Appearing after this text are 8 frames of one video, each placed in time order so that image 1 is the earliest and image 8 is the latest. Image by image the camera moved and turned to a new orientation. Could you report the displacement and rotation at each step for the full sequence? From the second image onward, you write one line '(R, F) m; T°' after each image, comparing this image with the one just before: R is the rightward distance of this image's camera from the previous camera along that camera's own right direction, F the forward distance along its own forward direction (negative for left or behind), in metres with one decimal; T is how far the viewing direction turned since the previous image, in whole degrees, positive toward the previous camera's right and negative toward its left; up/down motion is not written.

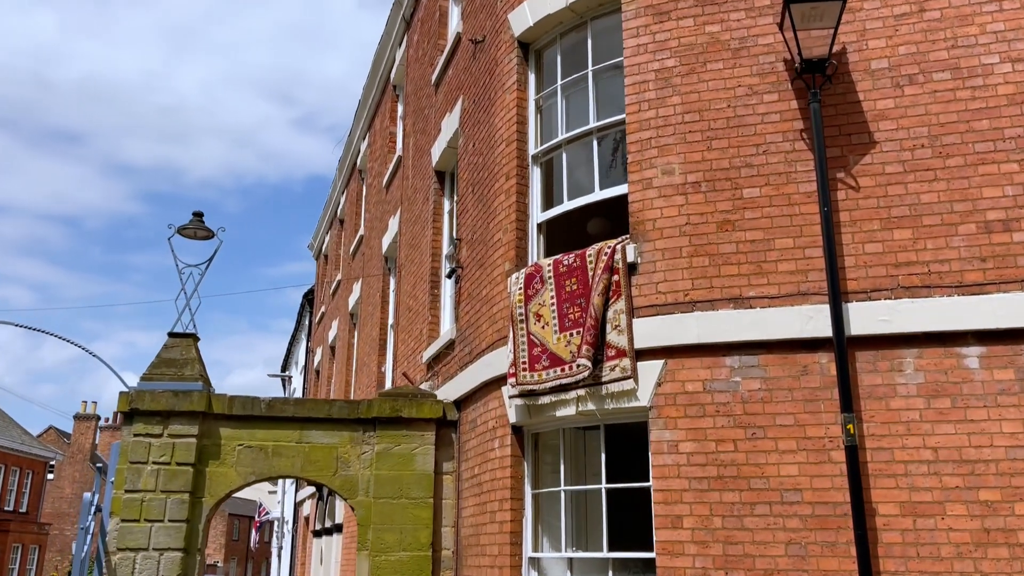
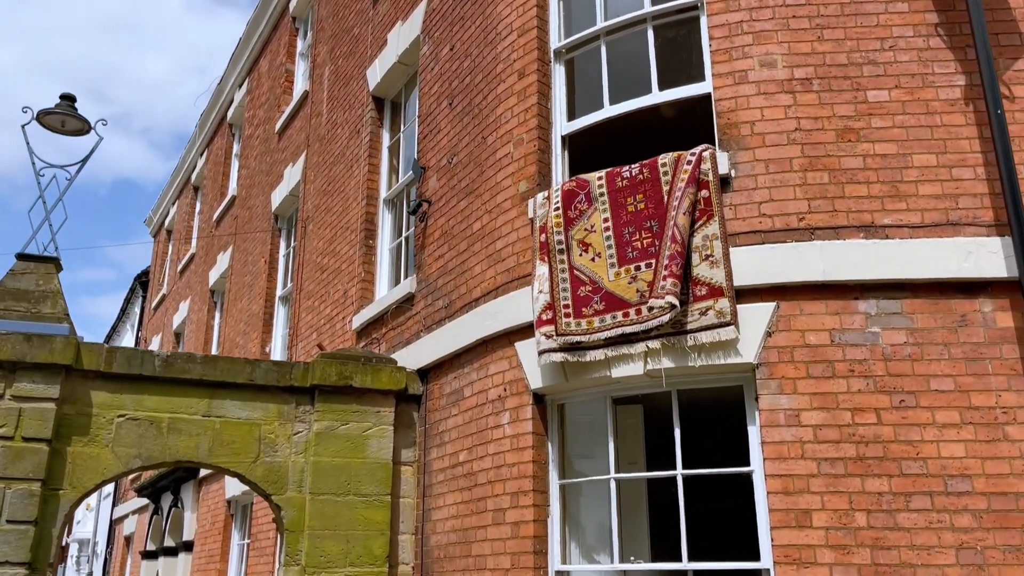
(-1.1, +1.8) m; +12°
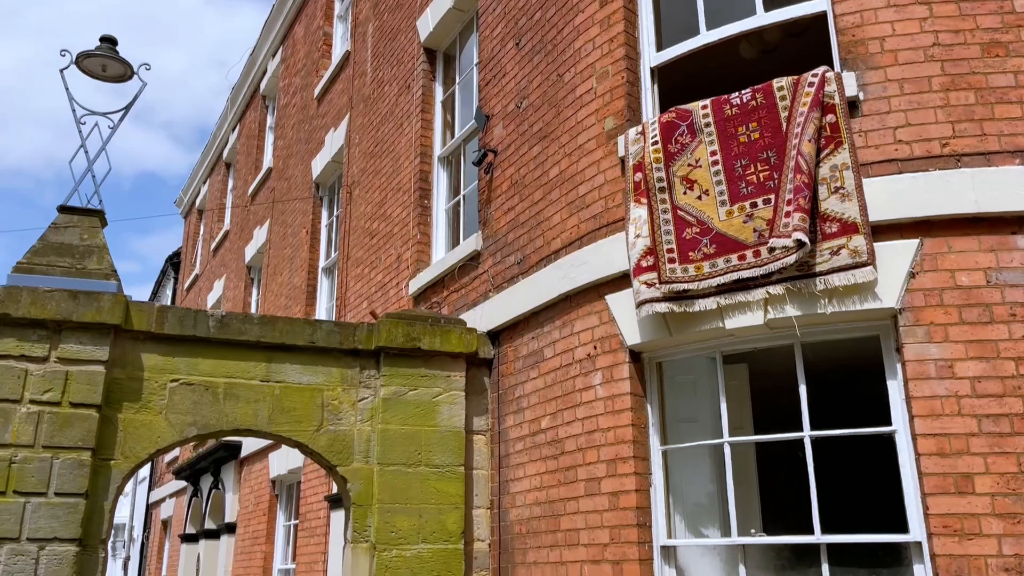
(-0.4, +0.5) m; -2°
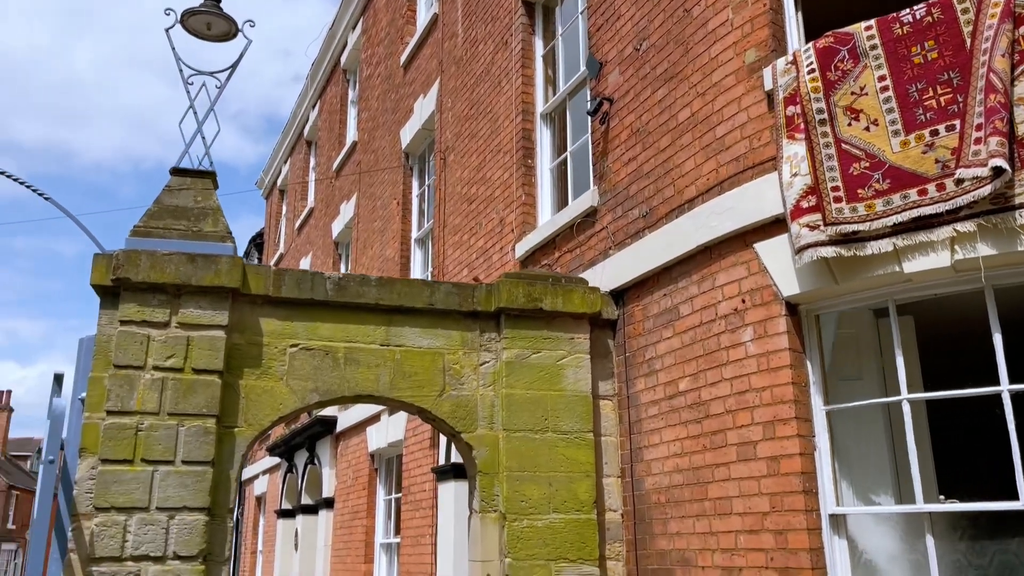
(-0.3, +0.3) m; -5°
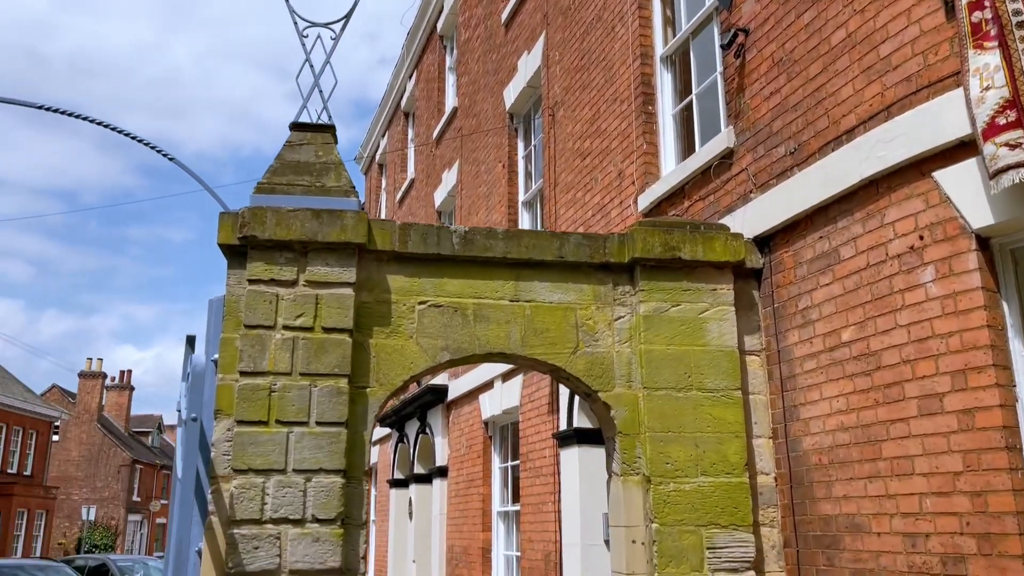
(-0.2, +0.3) m; -6°
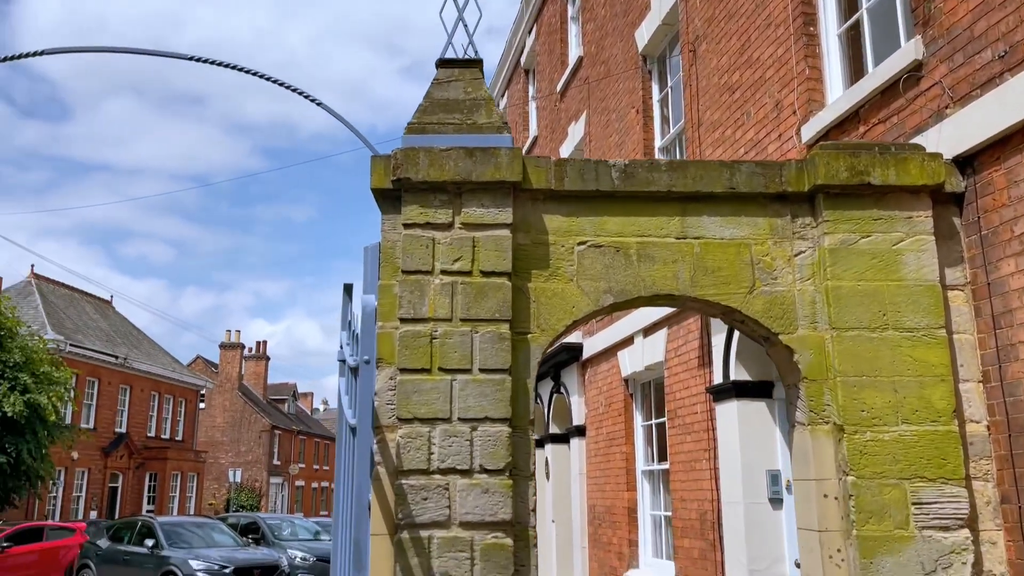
(-0.3, +0.3) m; -8°
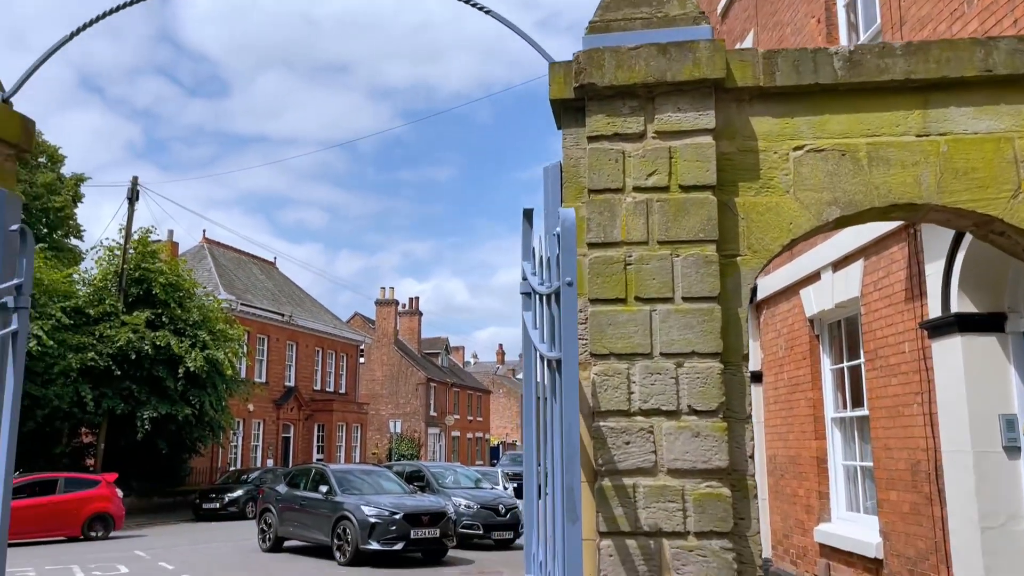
(-0.3, +0.4) m; -10°
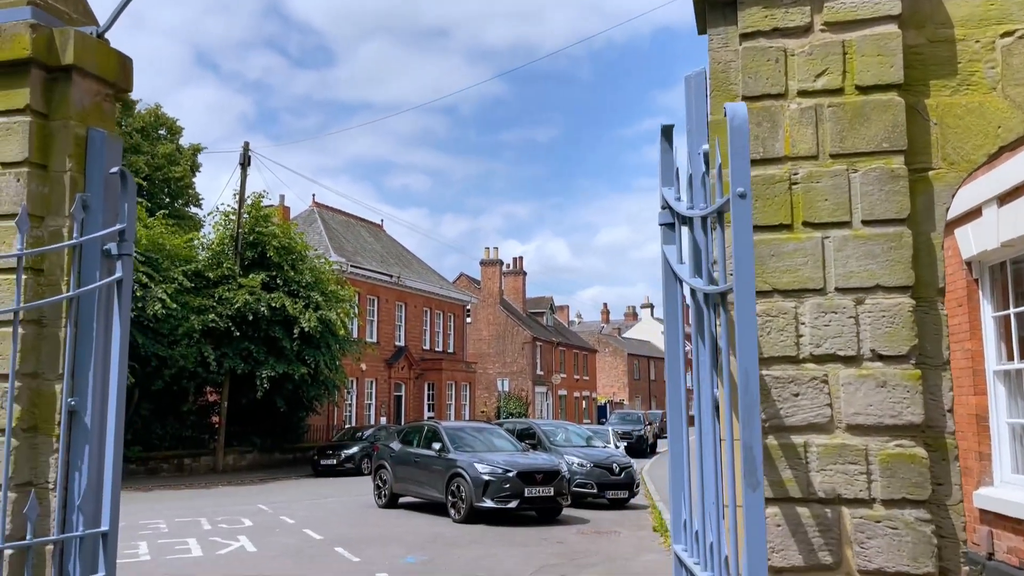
(-0.1, +0.4) m; -7°
